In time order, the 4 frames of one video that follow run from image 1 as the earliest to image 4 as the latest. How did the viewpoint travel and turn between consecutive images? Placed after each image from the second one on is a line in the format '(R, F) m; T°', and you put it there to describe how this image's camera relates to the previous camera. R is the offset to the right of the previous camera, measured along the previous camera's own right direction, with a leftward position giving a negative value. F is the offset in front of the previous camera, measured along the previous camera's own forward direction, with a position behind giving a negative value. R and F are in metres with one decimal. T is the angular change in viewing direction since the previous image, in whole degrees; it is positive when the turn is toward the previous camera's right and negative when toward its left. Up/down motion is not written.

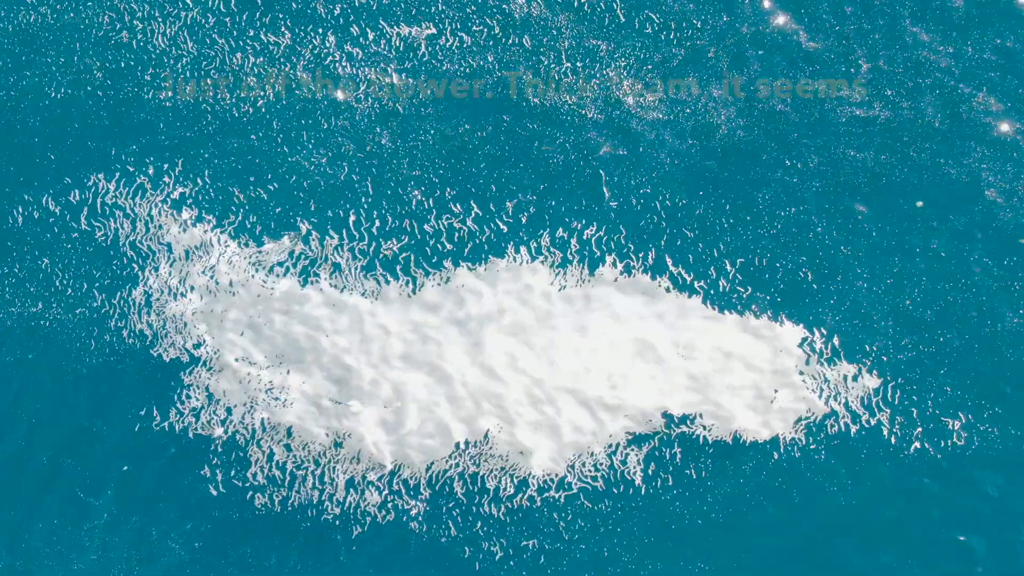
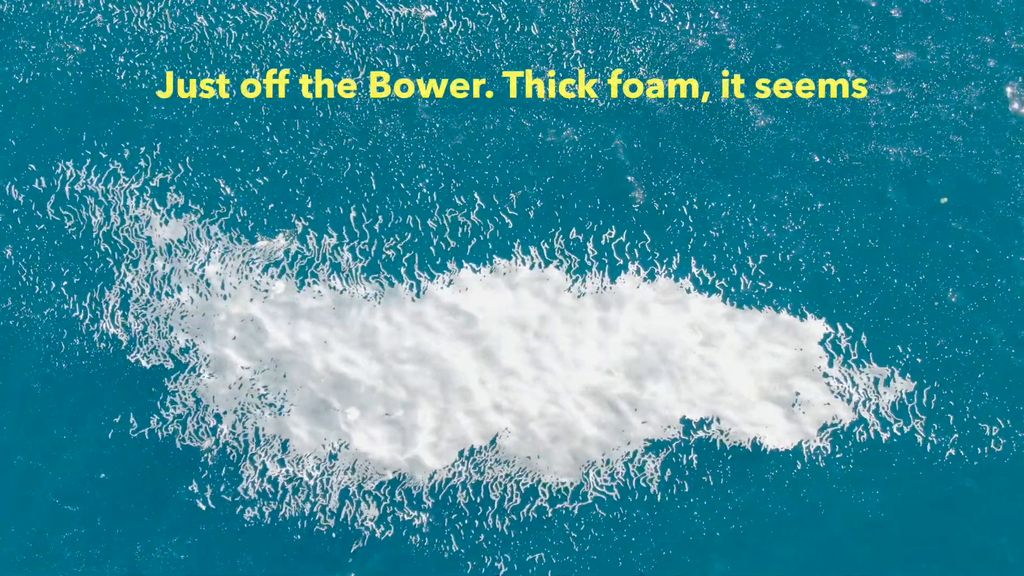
(+0.5, +3.6) m; -1°
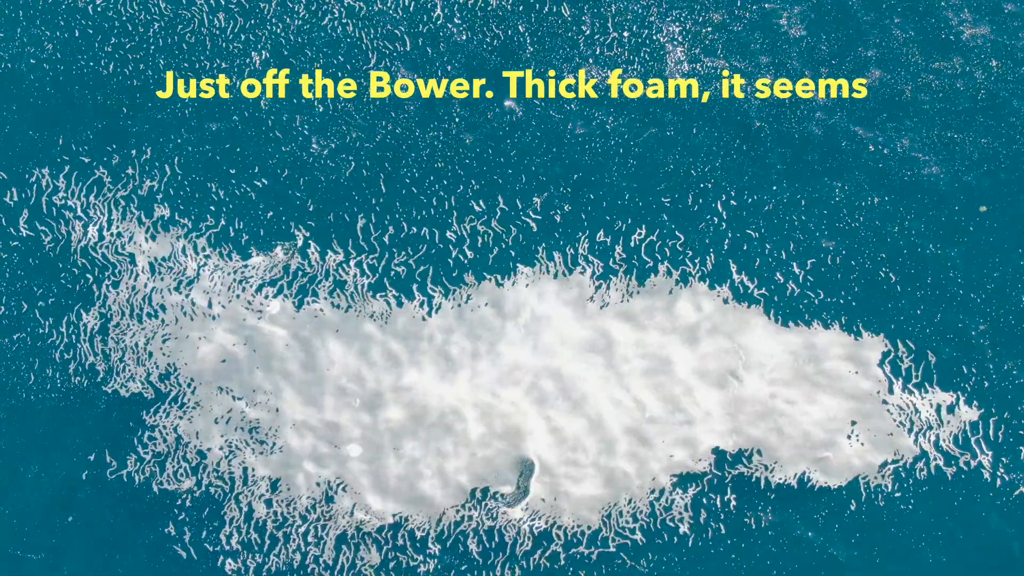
(-0.2, +5.5) m; -1°
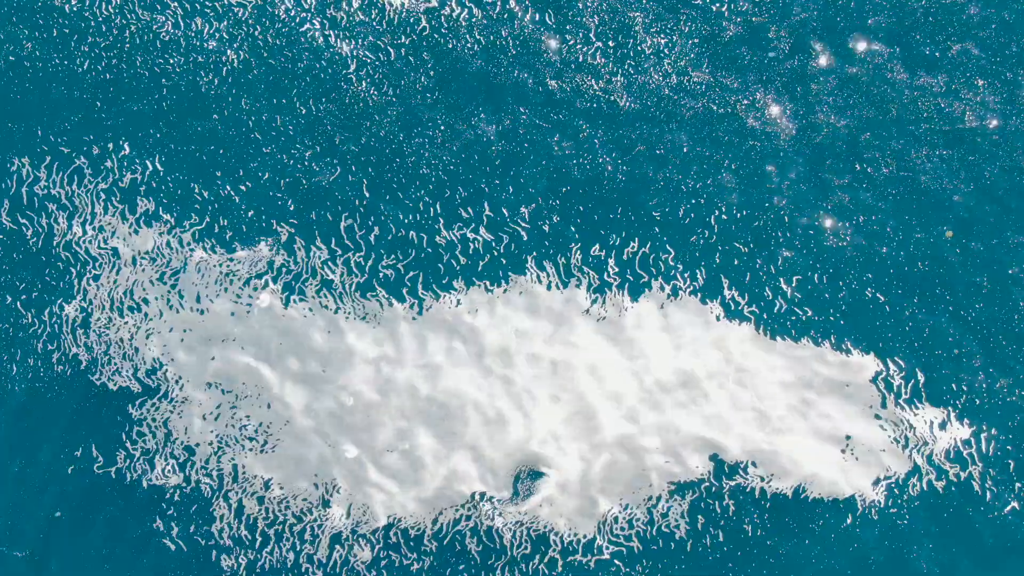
(+0.8, 0.0) m; 0°
